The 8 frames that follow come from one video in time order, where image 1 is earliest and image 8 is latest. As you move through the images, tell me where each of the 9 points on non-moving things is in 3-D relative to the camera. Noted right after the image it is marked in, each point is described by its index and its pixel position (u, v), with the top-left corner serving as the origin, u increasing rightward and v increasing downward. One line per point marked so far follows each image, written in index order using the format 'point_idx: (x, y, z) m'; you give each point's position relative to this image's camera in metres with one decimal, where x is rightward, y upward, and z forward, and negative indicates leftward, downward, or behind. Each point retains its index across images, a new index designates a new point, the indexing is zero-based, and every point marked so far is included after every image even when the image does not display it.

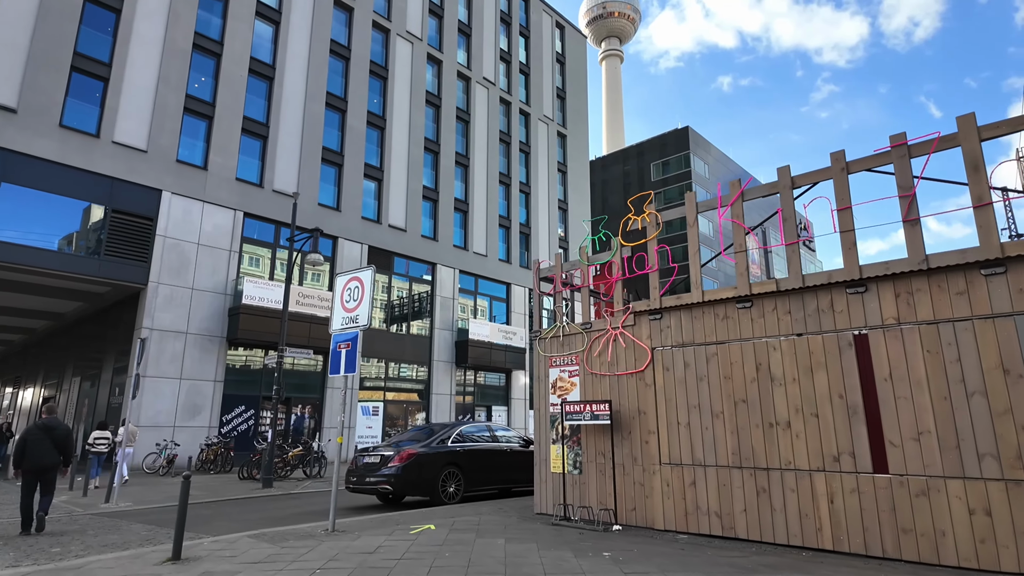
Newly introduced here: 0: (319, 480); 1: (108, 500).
0: (-5.3, -5.3, +16.1) m
1: (-8.2, -4.3, +11.9) m
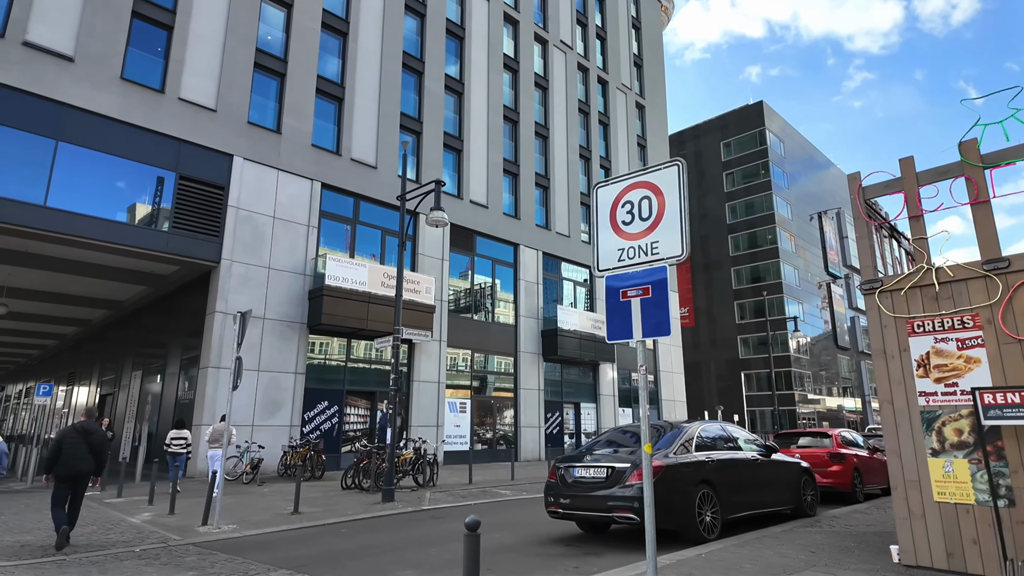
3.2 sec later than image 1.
0: (-1.7, -4.6, +13.2) m
1: (-4.7, -3.7, +9.2) m
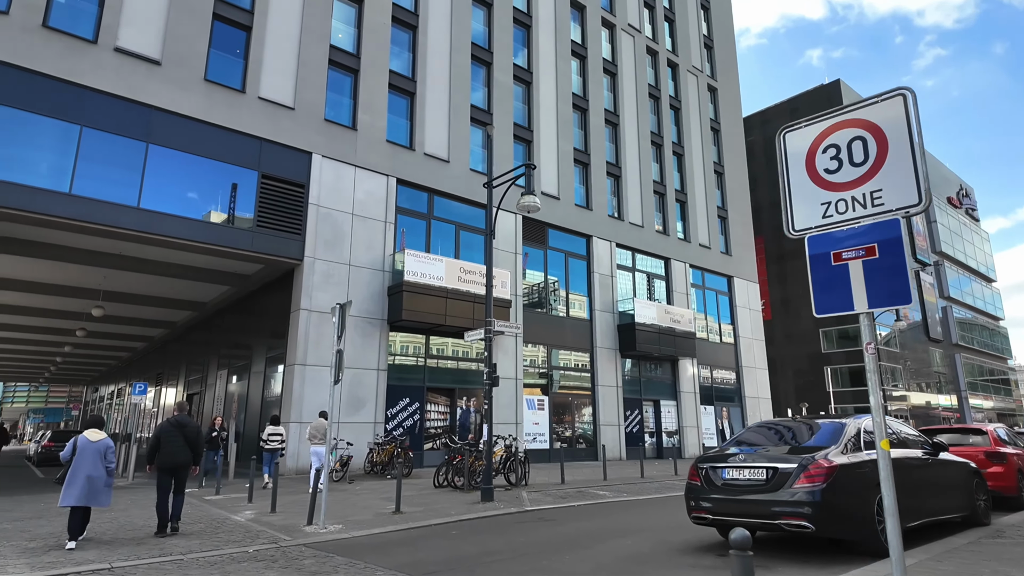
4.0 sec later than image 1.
0: (+0.4, -4.3, +12.6) m
1: (-3.0, -3.5, +8.9) m
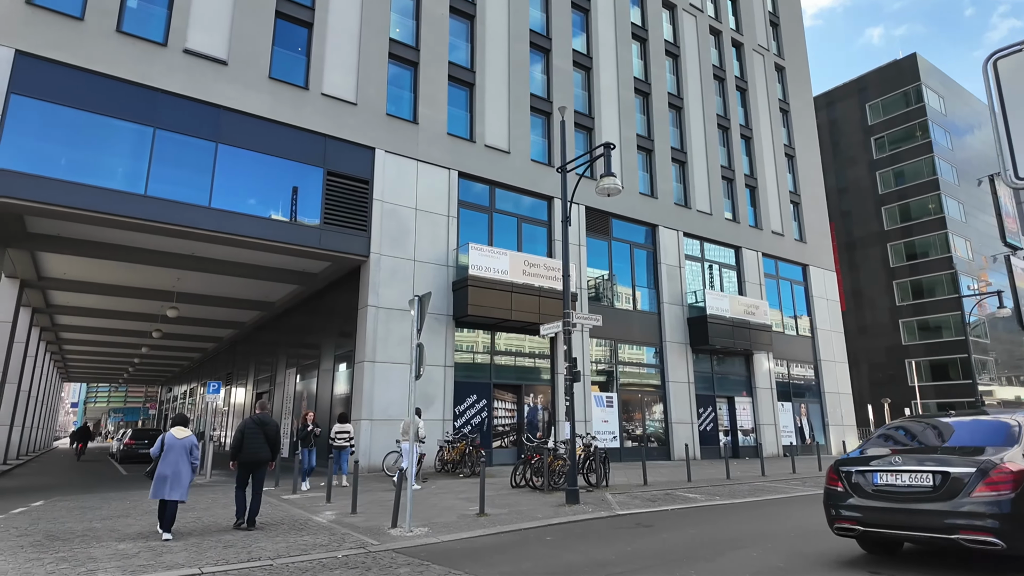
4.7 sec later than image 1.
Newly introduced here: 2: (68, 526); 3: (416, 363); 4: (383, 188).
0: (+2.1, -4.1, +11.8) m
1: (-1.6, -3.4, +8.4) m
2: (-6.5, -3.5, +8.6) m
3: (-1.5, -1.1, +9.1) m
4: (-3.9, +3.0, +17.7) m
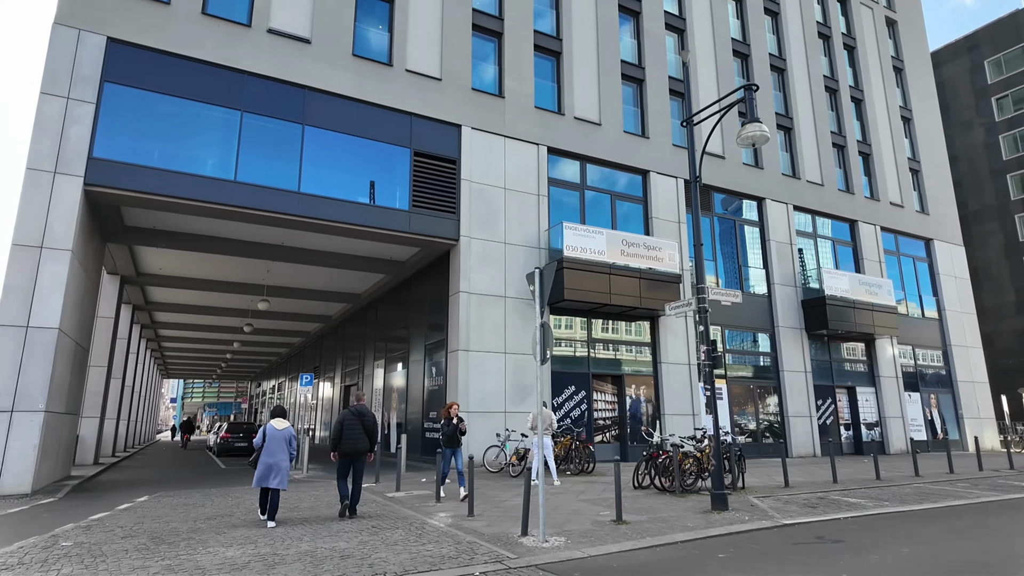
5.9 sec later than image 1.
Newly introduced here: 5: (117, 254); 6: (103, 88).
0: (+4.3, -3.6, +10.2) m
1: (+0.2, -3.0, +7.3) m
2: (-4.6, -3.2, +8.0) m
3: (+0.4, -0.7, +7.8) m
4: (-1.1, +3.4, +16.6) m
5: (-11.4, +1.0, +17.0) m
6: (-8.8, +4.3, +12.7) m
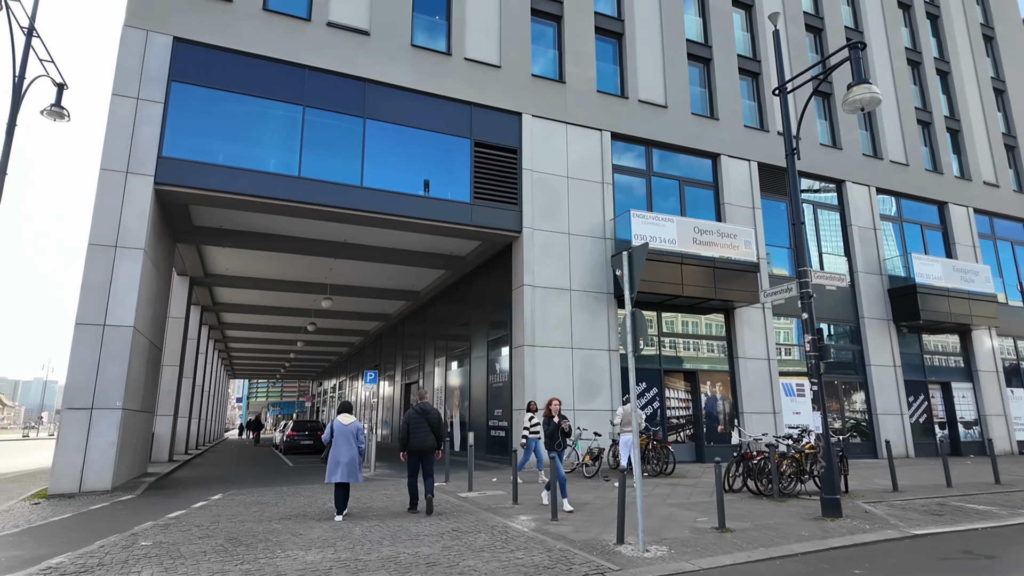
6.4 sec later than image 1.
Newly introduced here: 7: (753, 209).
0: (+5.6, -3.3, +9.2) m
1: (+1.3, -2.8, +6.6) m
2: (-3.5, -3.1, +7.7) m
3: (+1.4, -0.5, +7.2) m
4: (+0.6, +3.6, +16.1) m
5: (-9.5, +1.0, +17.3) m
6: (-7.4, +4.3, +12.8) m
7: (+7.7, +2.5, +18.7) m
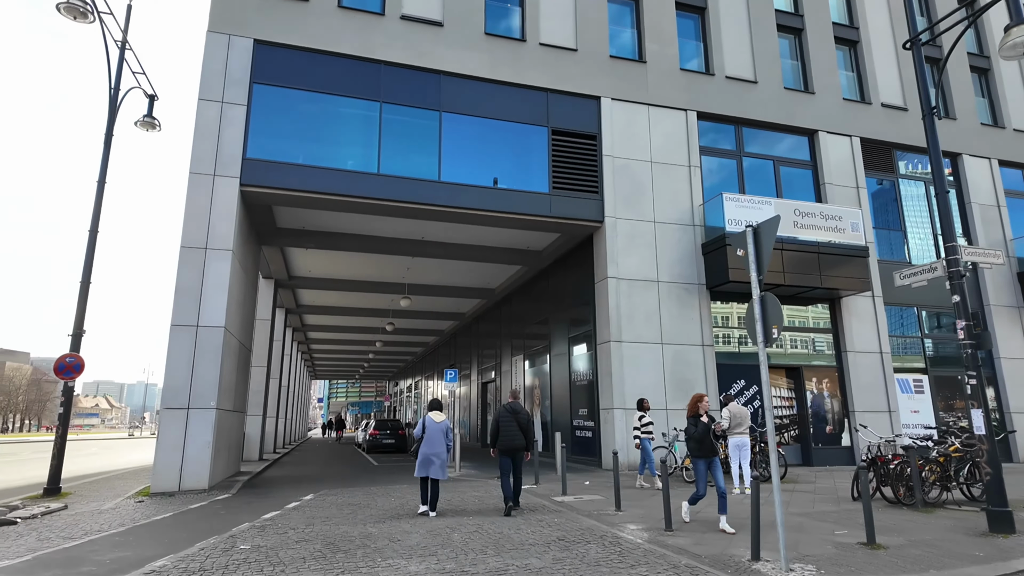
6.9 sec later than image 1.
0: (+7.1, -3.0, +7.9) m
1: (+2.4, -2.6, +5.8) m
2: (-2.1, -3.1, +7.4) m
3: (+2.6, -0.3, +6.3) m
4: (+2.6, +3.8, +15.3) m
5: (-7.2, +0.9, +17.6) m
6: (-5.7, +4.3, +12.9) m
7: (+10.0, +2.9, +17.1) m
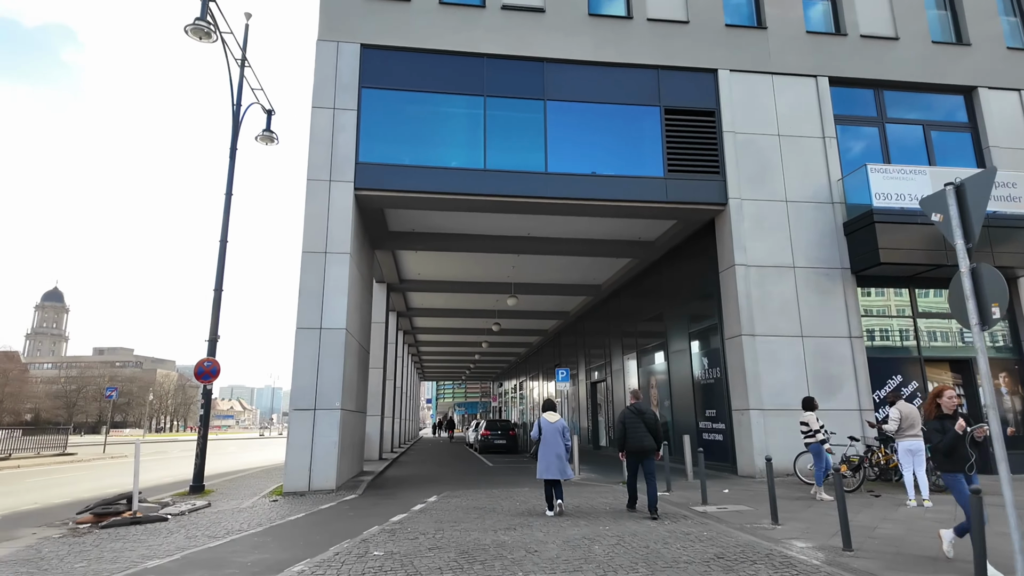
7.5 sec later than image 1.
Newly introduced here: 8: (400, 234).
0: (+8.7, -2.6, +6.0) m
1: (+3.8, -2.4, +4.7) m
2: (-0.4, -3.0, +7.0) m
3: (+3.9, -0.1, +5.2) m
4: (+5.3, +4.1, +14.0) m
5: (-3.9, +0.8, +17.9) m
6: (-3.3, +4.3, +13.0) m
7: (+12.9, +3.4, +14.6) m
8: (-3.0, +1.4, +15.7) m
